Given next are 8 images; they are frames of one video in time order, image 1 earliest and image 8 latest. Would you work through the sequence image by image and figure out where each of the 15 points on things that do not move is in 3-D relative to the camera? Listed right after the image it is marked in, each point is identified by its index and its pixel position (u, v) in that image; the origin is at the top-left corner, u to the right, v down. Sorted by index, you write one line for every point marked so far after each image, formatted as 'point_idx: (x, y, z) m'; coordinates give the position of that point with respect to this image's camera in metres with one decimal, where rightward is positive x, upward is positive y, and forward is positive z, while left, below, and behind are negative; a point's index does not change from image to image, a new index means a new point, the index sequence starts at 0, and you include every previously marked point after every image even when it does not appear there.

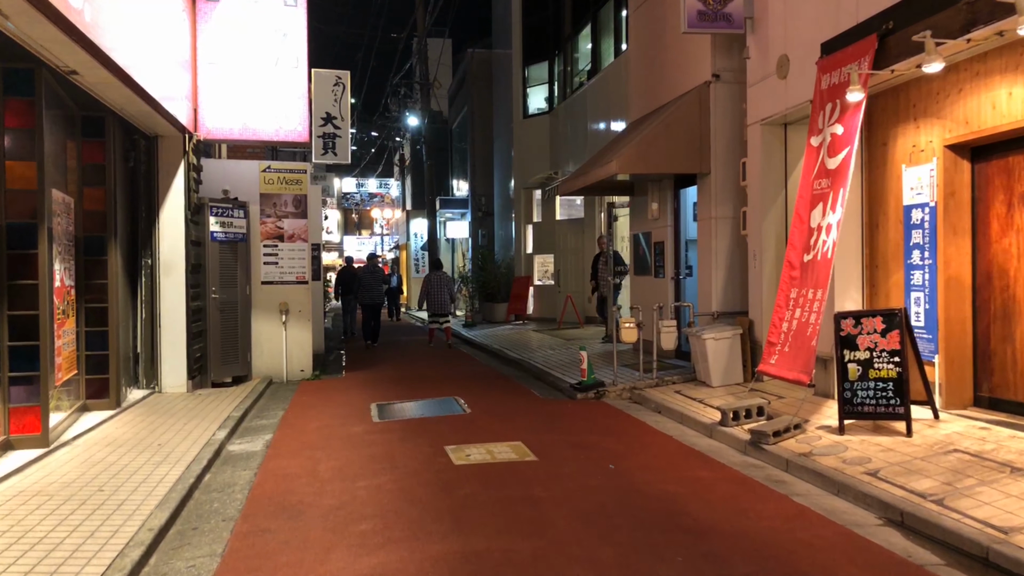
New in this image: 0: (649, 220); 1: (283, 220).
0: (+1.8, +0.9, +11.0) m
1: (-3.0, +0.9, +11.0) m
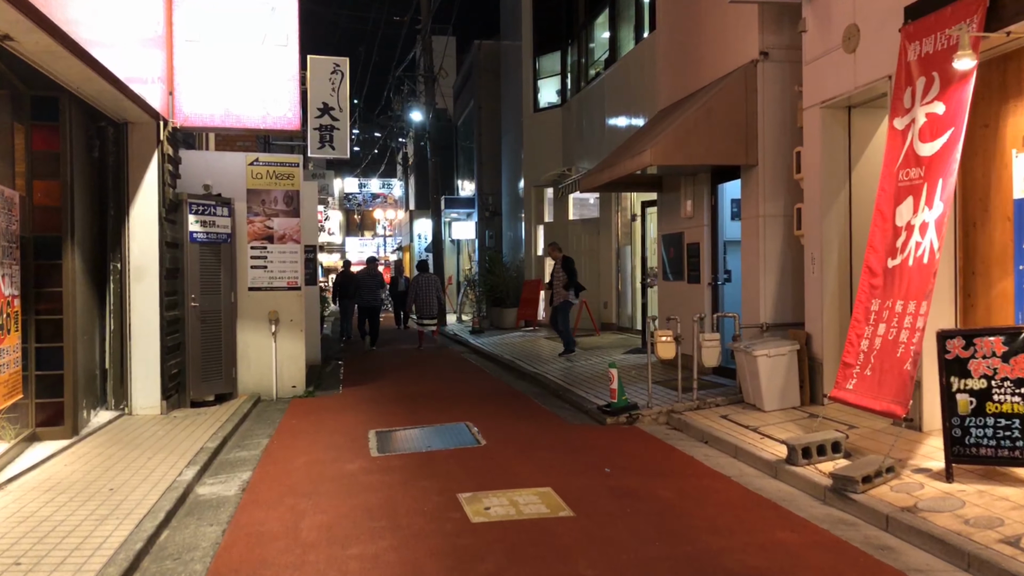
0: (+2.0, +0.8, +9.9) m
1: (-2.8, +0.8, +9.8) m
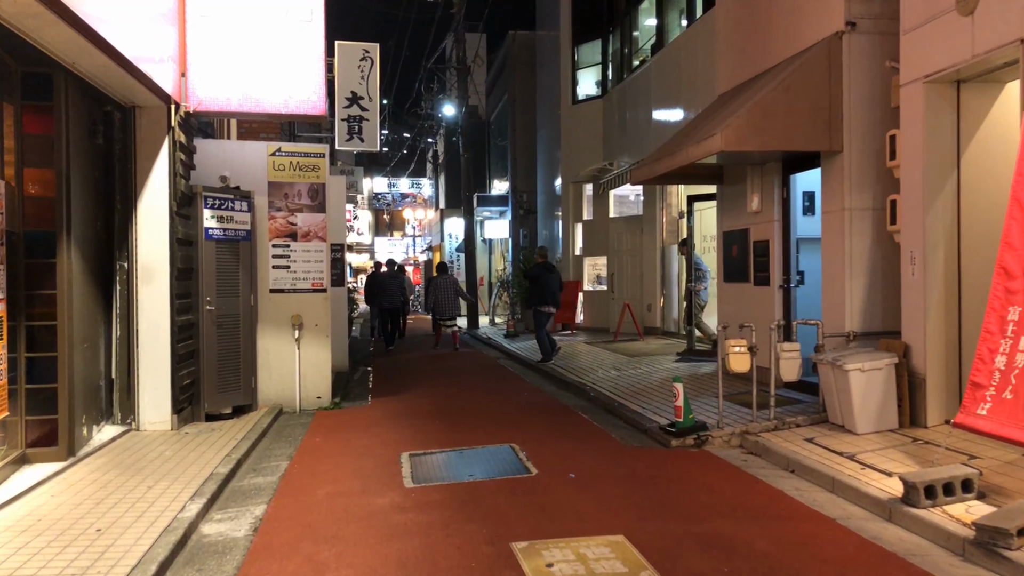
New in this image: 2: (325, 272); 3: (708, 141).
0: (+2.5, +0.8, +8.9) m
1: (-2.3, +0.8, +9.0) m
2: (-2.0, +0.2, +9.1) m
3: (+1.7, +1.3, +7.4) m
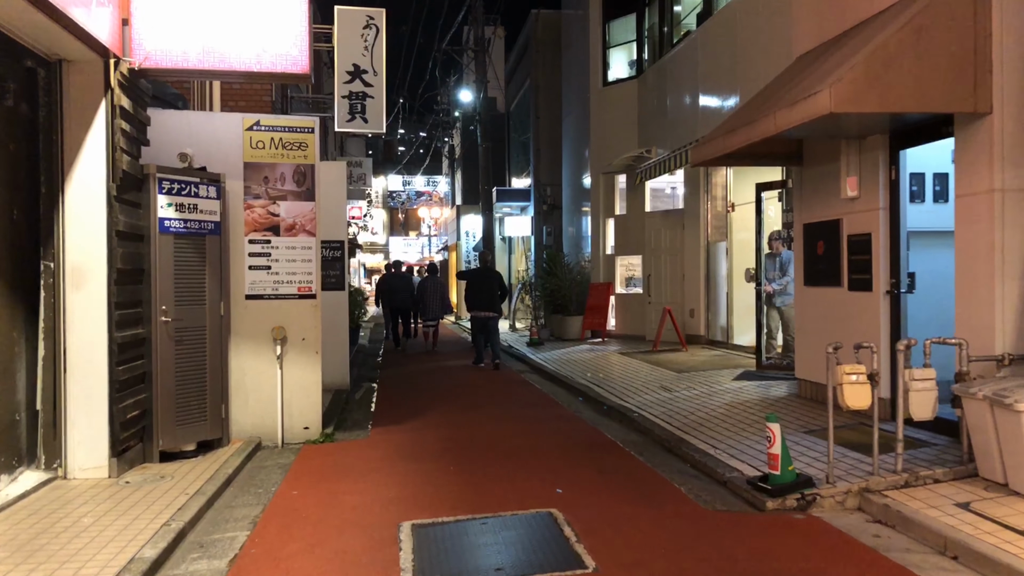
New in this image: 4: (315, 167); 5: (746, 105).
0: (+2.8, +0.7, +7.1) m
1: (-2.0, +0.7, +7.3) m
2: (-1.7, +0.1, +7.4) m
3: (+2.0, +1.2, +5.6) m
4: (-1.7, +1.1, +7.4) m
5: (+2.1, +1.6, +7.5) m
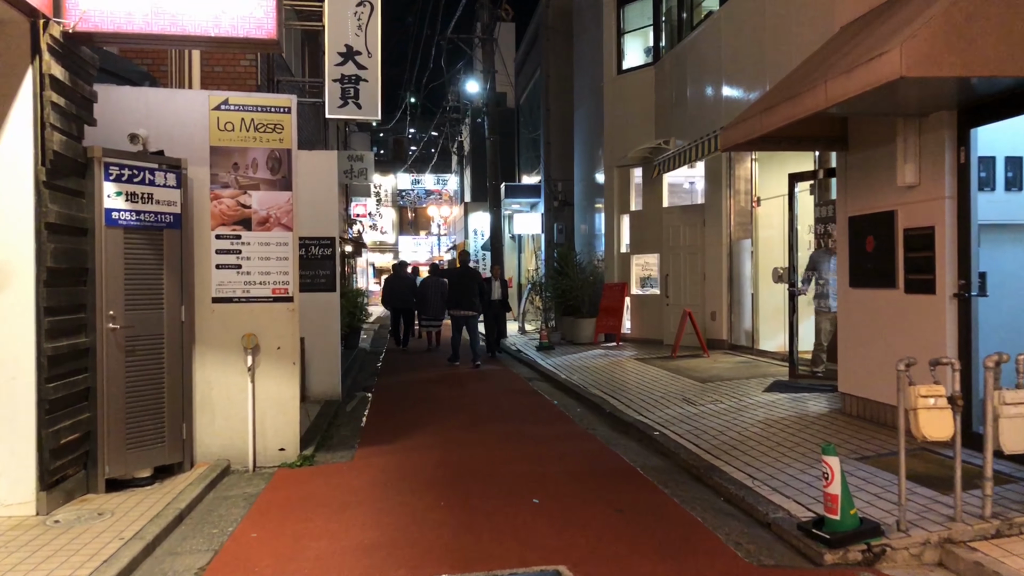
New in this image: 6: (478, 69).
0: (+2.8, +0.7, +6.2) m
1: (-2.0, +0.7, +6.4) m
2: (-1.7, +0.1, +6.5) m
3: (+2.0, +1.2, +4.7) m
4: (-1.7, +1.1, +6.5) m
5: (+2.1, +1.6, +6.6) m
6: (-0.8, +5.1, +19.5) m
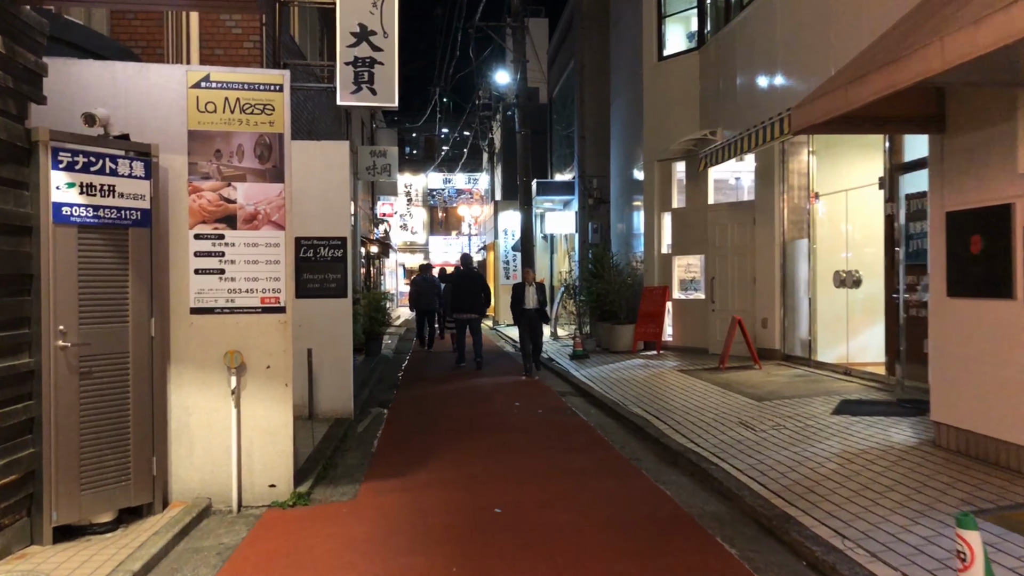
0: (+3.0, +0.7, +5.0) m
1: (-1.8, +0.7, +5.5) m
2: (-1.5, +0.1, +5.6) m
3: (+2.1, +1.2, +3.6) m
4: (-1.5, +1.0, +5.6) m
5: (+2.3, +1.6, +5.5) m
6: (-0.1, +5.0, +18.5) m
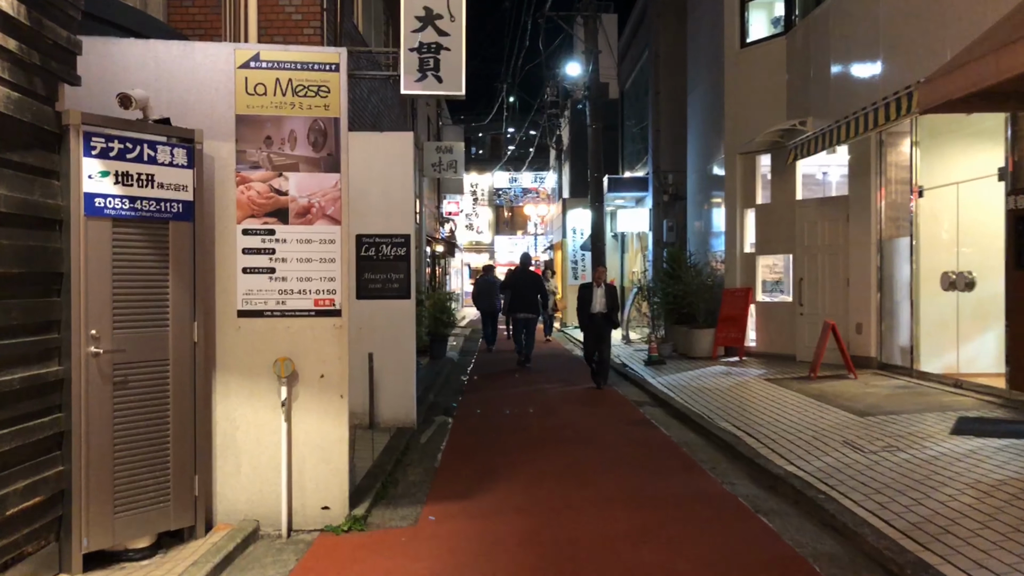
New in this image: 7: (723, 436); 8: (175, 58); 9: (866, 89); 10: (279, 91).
0: (+3.4, +0.6, +4.1) m
1: (-1.3, +0.7, +5.0) m
2: (-1.0, +0.1, +5.0) m
3: (+2.4, +1.1, +2.7) m
4: (-1.0, +1.0, +5.0) m
5: (+2.8, +1.5, +4.6) m
6: (+1.4, +5.0, +17.8) m
7: (+1.8, -1.2, +7.1) m
8: (-1.9, +1.3, +4.8) m
9: (+4.3, +2.4, +10.3) m
10: (-1.4, +1.2, +4.9) m
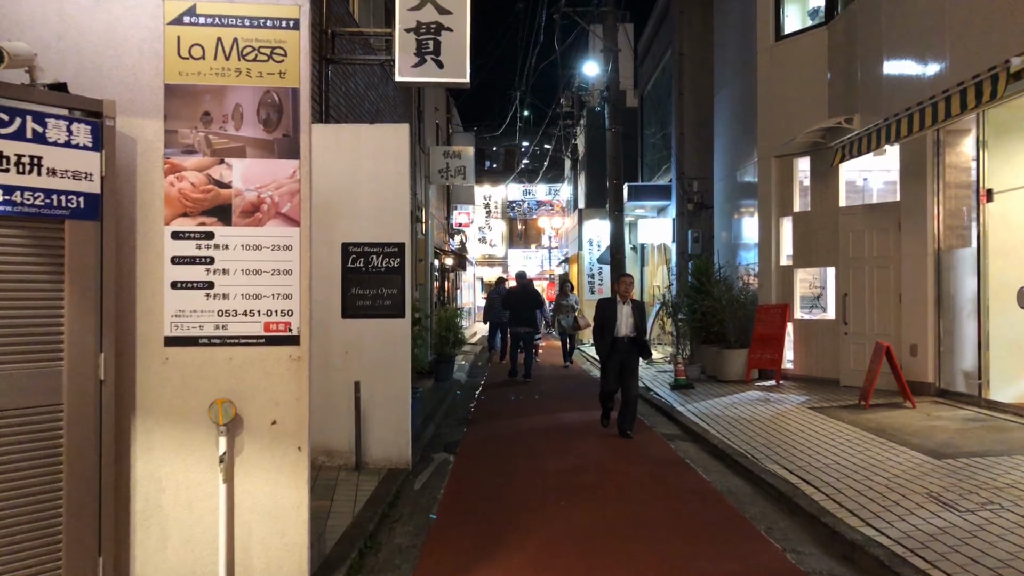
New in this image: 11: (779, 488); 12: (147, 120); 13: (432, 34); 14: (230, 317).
0: (+3.4, +0.5, +2.9) m
1: (-1.3, +0.6, +3.8) m
2: (-1.0, 0.0, +3.9) m
3: (+2.4, +1.1, +1.6) m
4: (-1.0, +0.9, +3.9) m
5: (+2.8, +1.4, +3.5) m
6: (+1.7, +4.7, +16.7) m
7: (+1.8, -1.4, +5.9) m
8: (-1.9, +1.2, +3.7) m
9: (+4.5, +2.3, +9.1) m
10: (-1.3, +1.1, +3.8) m
11: (+1.8, -1.4, +5.8) m
12: (-1.6, +0.8, +3.8) m
13: (-0.7, +2.2, +7.3) m
14: (-1.3, -0.1, +3.8) m
